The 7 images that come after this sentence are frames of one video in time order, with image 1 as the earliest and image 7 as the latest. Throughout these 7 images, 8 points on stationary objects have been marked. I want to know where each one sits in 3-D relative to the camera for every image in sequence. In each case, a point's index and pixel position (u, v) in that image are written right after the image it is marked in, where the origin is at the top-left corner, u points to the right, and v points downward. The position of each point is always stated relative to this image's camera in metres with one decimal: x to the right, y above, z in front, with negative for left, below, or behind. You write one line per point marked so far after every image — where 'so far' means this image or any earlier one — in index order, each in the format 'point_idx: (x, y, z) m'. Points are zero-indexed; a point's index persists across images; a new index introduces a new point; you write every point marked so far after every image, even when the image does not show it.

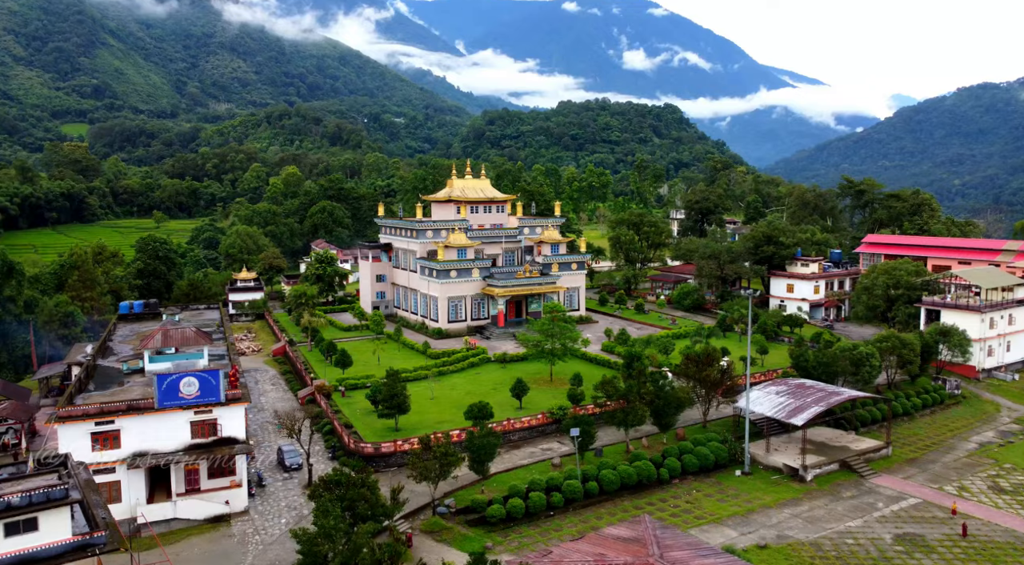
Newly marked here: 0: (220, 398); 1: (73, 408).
0: (-7.5, -3.0, +19.3) m
1: (-10.5, -3.0, +18.0) m
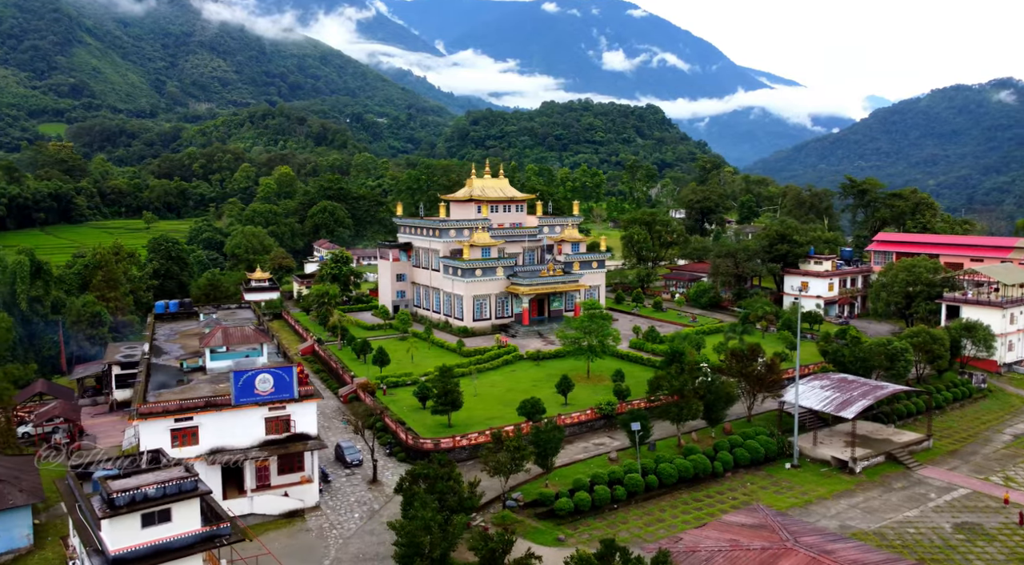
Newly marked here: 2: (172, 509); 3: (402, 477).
0: (-5.6, -2.9, +19.4) m
1: (-8.6, -2.9, +18.1) m
2: (-5.4, -3.6, +12.1) m
3: (-2.5, -4.4, +17.1) m
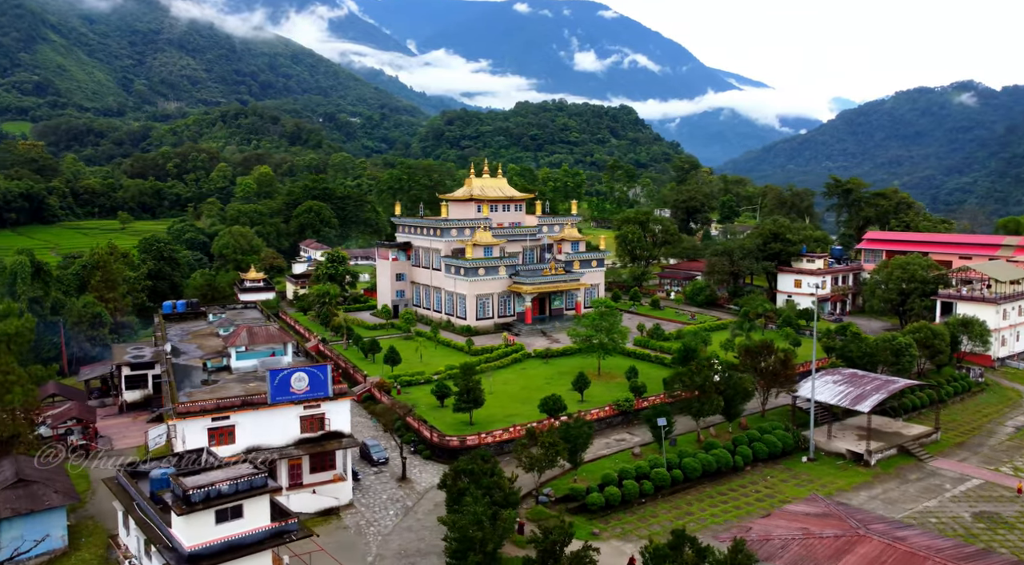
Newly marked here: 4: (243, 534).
0: (-4.8, -2.9, +19.5) m
1: (-7.7, -2.9, +18.1) m
2: (-4.3, -3.6, +12.1) m
3: (-1.5, -4.4, +17.2) m
4: (-4.3, -4.0, +12.1) m
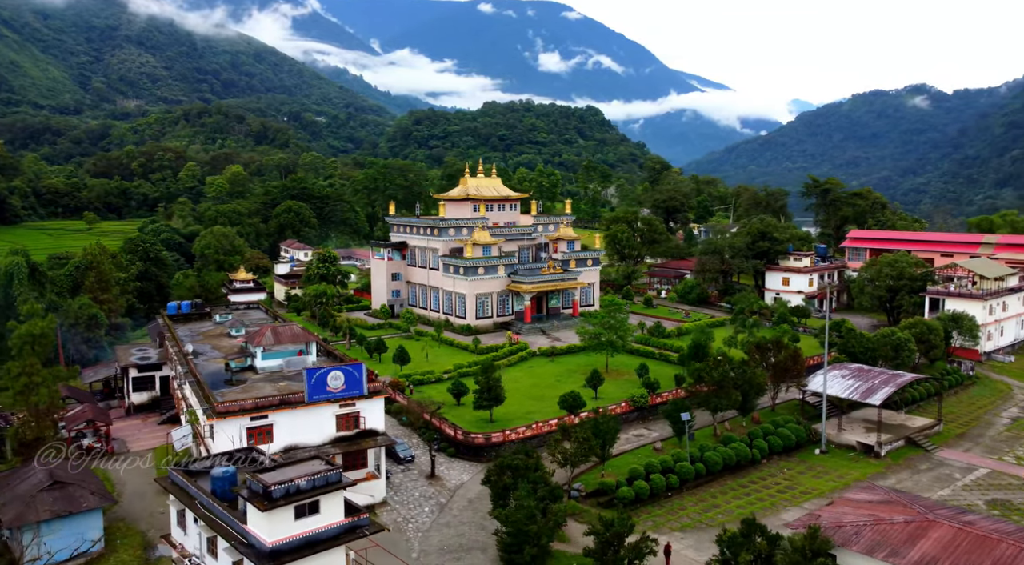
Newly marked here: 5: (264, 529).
0: (-3.9, -2.8, +19.5) m
1: (-6.7, -2.9, +18.0) m
2: (-3.1, -3.5, +12.2) m
3: (-0.6, -4.3, +17.4) m
4: (-3.1, -4.0, +12.2) m
5: (-3.8, -3.8, +11.7) m
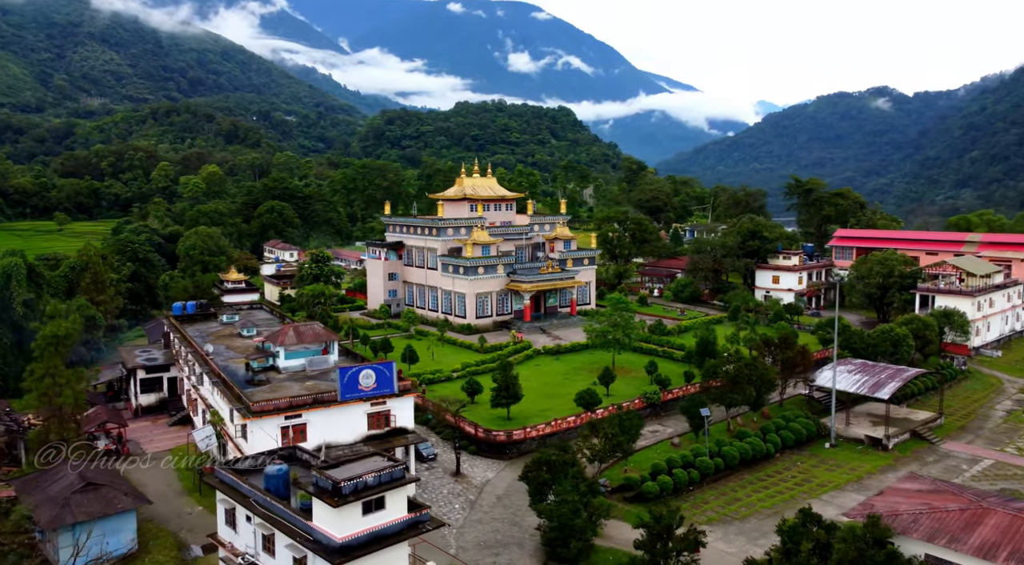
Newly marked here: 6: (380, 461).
0: (-3.1, -2.8, +19.6) m
1: (-5.9, -2.9, +18.0) m
2: (-2.1, -3.5, +12.3) m
3: (+0.3, -4.3, +17.6) m
4: (-2.1, -4.0, +12.3) m
5: (-2.8, -3.8, +11.8) m
6: (-2.3, -3.0, +12.7) m
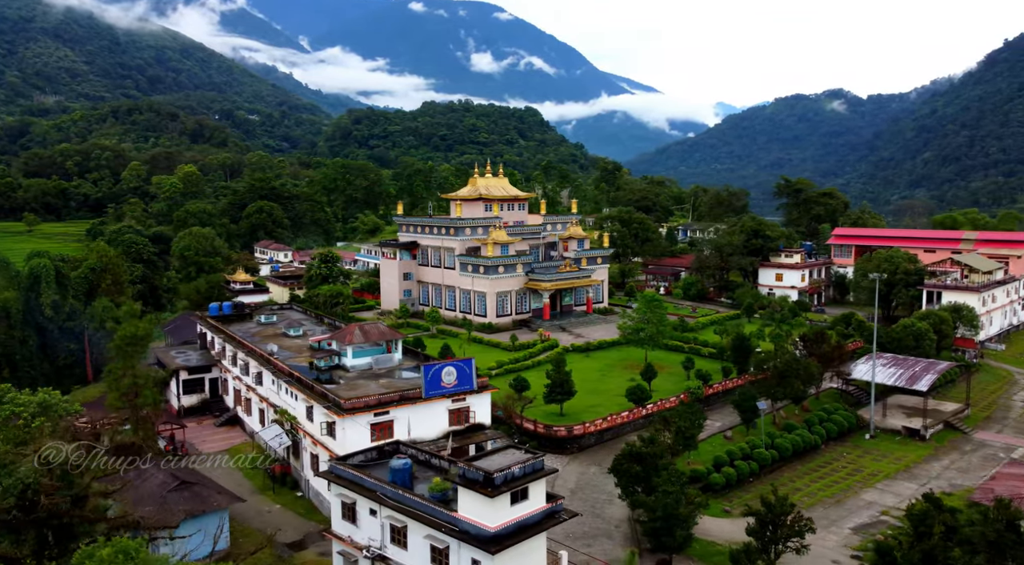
0: (-1.0, -2.8, +20.0) m
1: (-3.8, -2.9, +18.2) m
2: (+0.3, -3.5, +12.7) m
3: (+2.4, -4.2, +18.1) m
4: (+0.3, -3.9, +12.7) m
5: (-0.4, -3.8, +12.1) m
6: (0.0, -3.0, +13.1) m
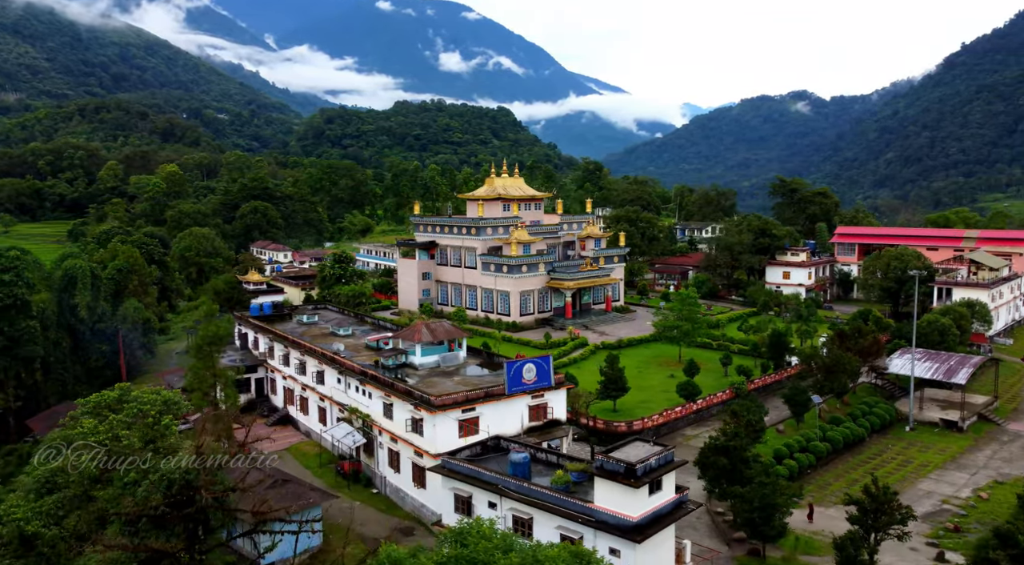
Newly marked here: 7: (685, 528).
0: (+1.1, -2.7, +20.4) m
1: (-1.6, -2.8, +18.6) m
2: (+2.6, -3.4, +13.1) m
3: (+4.6, -4.2, +18.6) m
4: (+2.6, -3.9, +13.1) m
5: (+1.9, -3.7, +12.6) m
6: (+2.4, -2.9, +13.5) m
7: (+4.3, -6.1, +18.7) m
